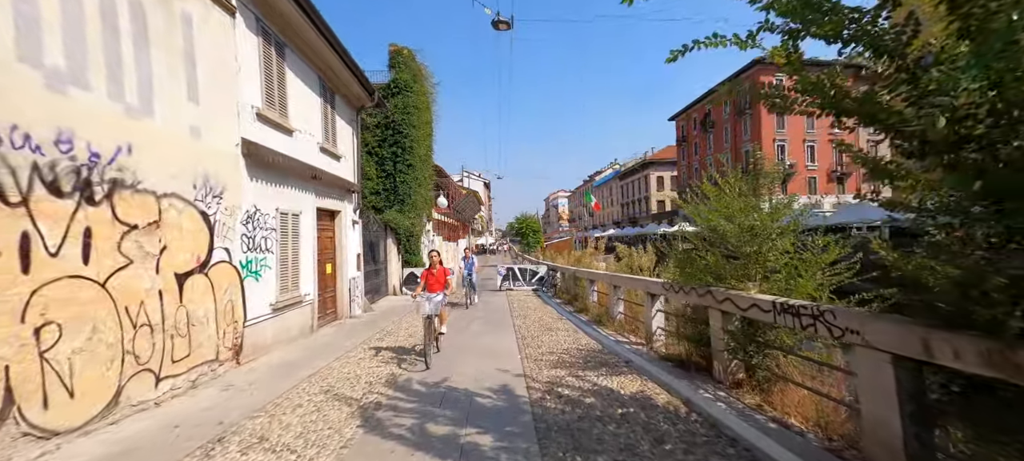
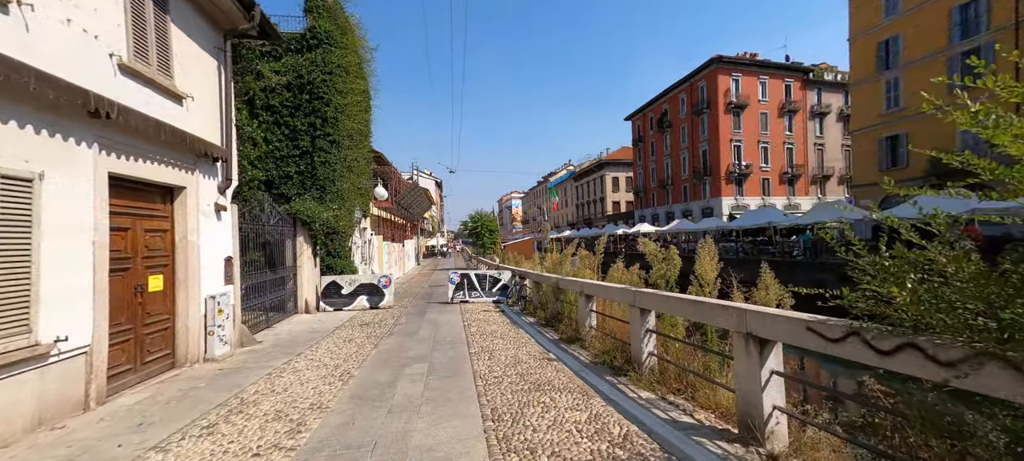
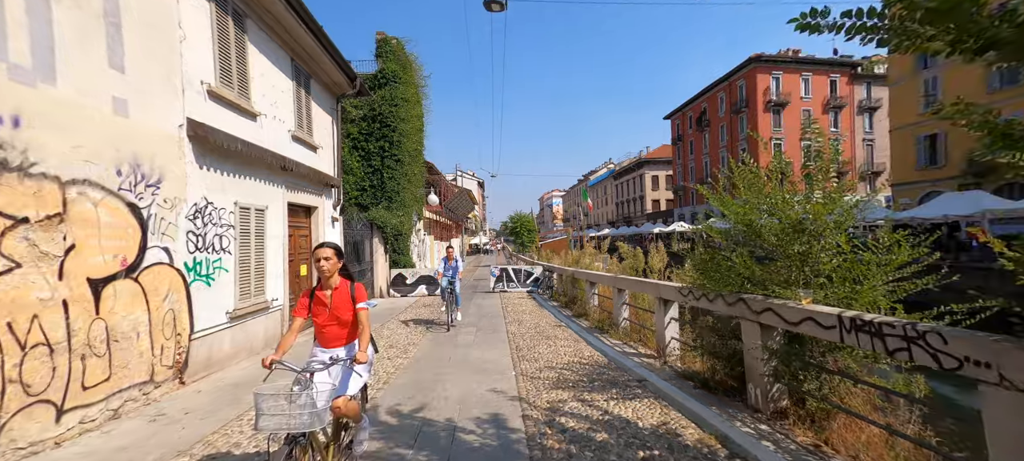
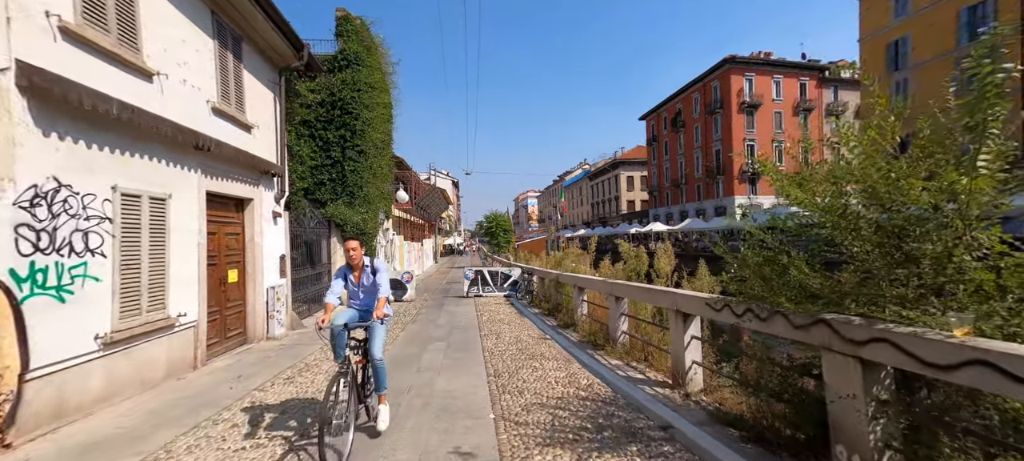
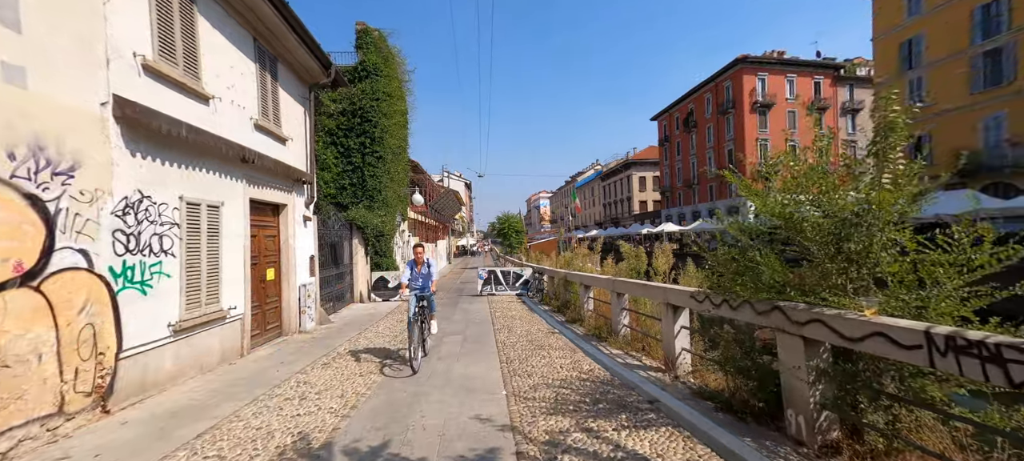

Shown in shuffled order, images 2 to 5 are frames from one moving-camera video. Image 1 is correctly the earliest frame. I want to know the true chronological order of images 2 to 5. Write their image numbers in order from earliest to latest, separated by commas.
3, 5, 4, 2
